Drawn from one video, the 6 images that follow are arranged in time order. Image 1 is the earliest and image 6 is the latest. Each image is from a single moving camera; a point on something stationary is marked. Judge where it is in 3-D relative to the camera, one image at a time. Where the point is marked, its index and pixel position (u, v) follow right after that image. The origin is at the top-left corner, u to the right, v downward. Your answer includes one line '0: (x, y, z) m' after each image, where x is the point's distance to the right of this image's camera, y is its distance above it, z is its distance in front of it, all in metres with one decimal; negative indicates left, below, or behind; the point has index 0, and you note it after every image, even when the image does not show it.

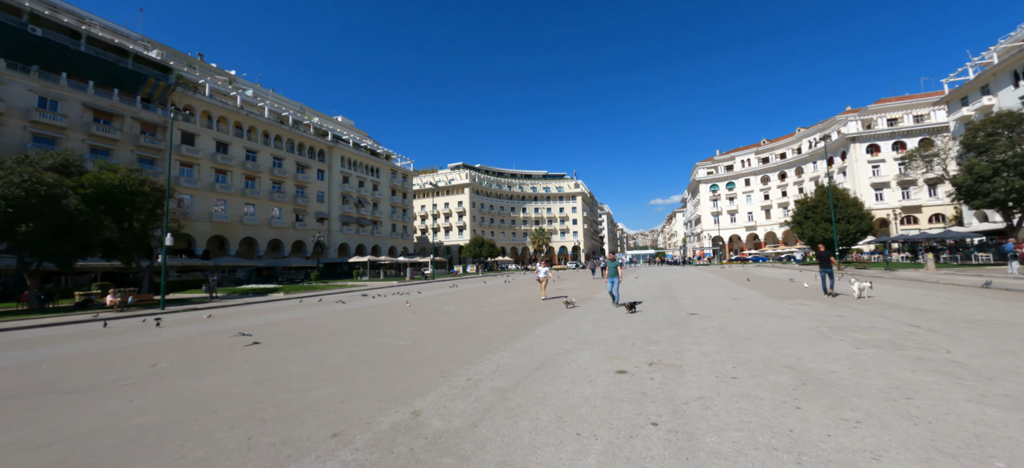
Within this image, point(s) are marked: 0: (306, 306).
0: (-9.7, -3.4, +17.2) m
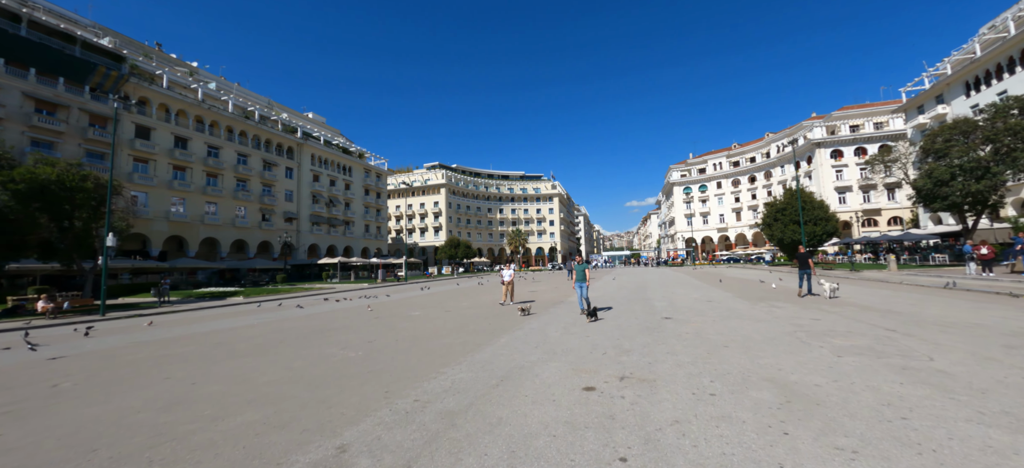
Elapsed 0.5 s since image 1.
0: (-10.9, -3.4, +16.0) m
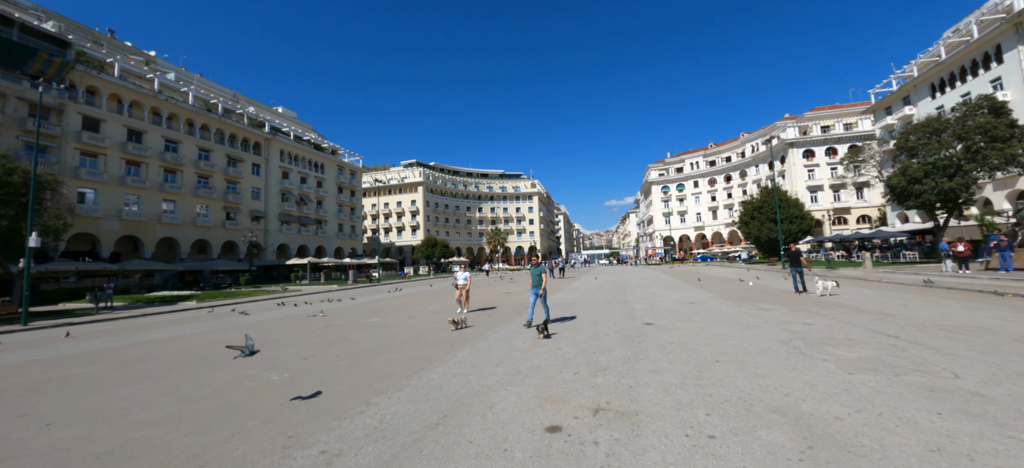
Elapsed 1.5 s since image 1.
0: (-12.0, -3.3, +14.3) m
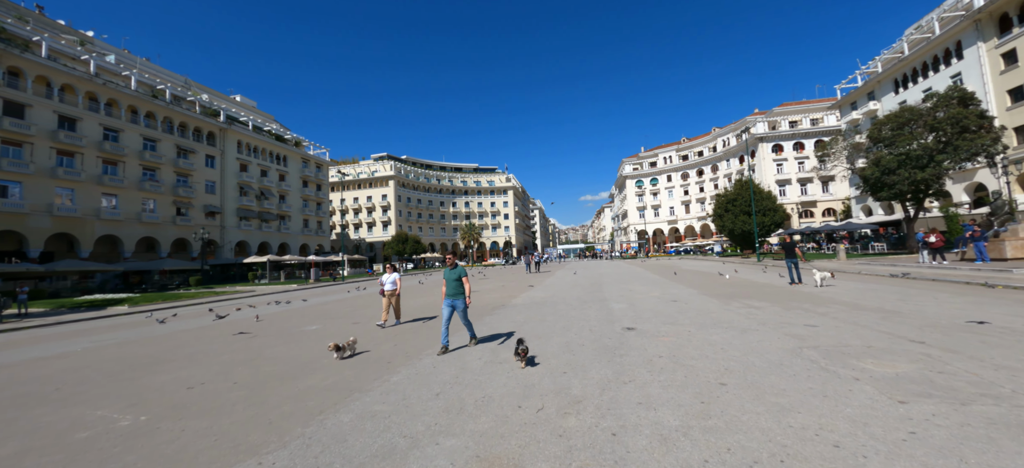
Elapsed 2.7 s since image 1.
0: (-13.1, -3.2, +12.2) m
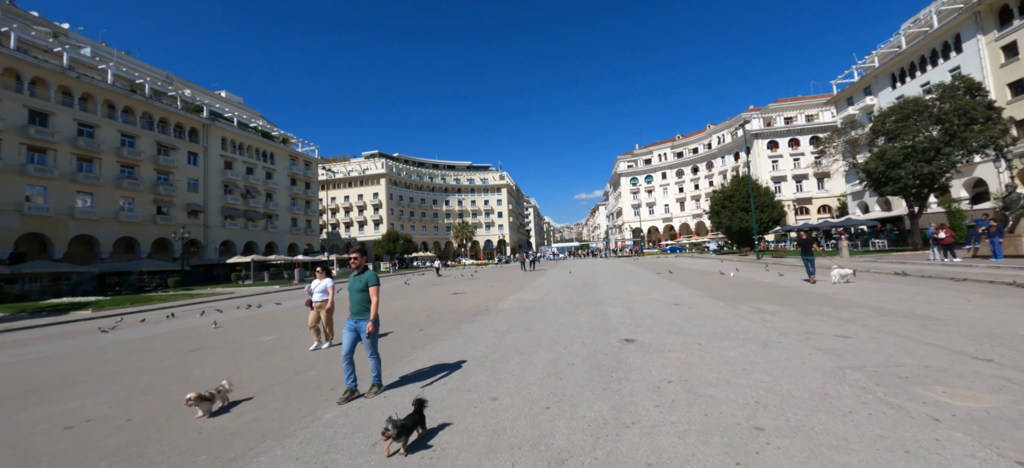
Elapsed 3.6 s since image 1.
0: (-13.6, -3.1, +11.0) m
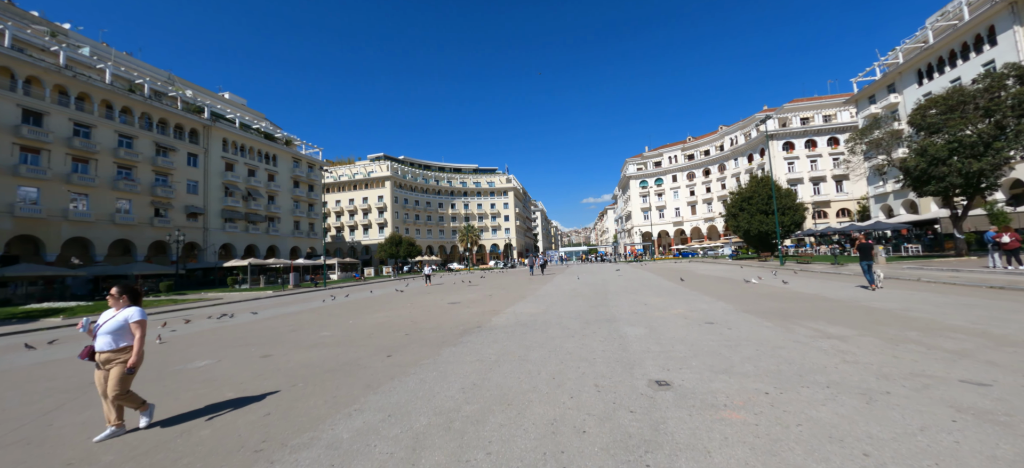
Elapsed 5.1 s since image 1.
0: (-13.6, -3.2, +9.6) m
